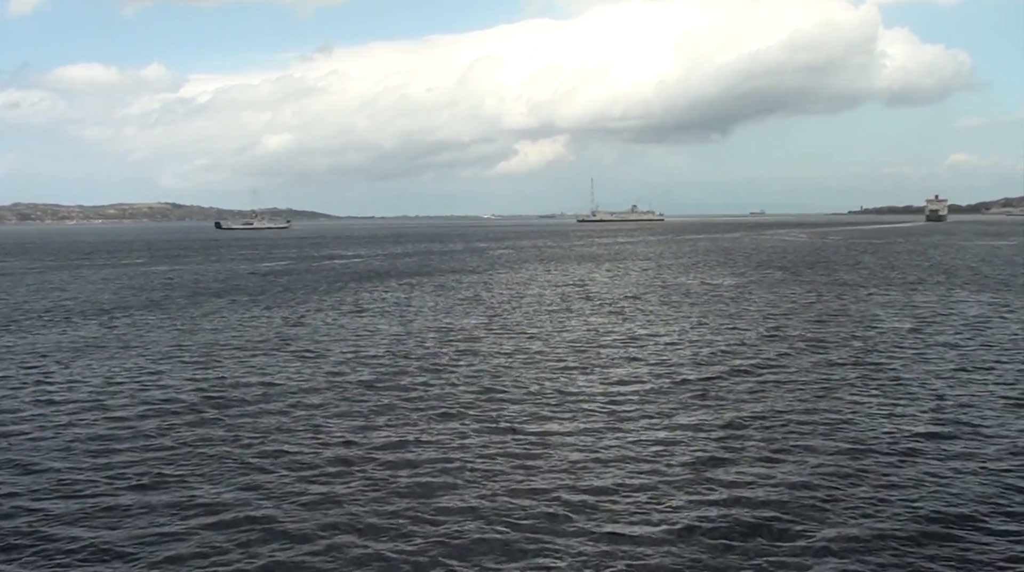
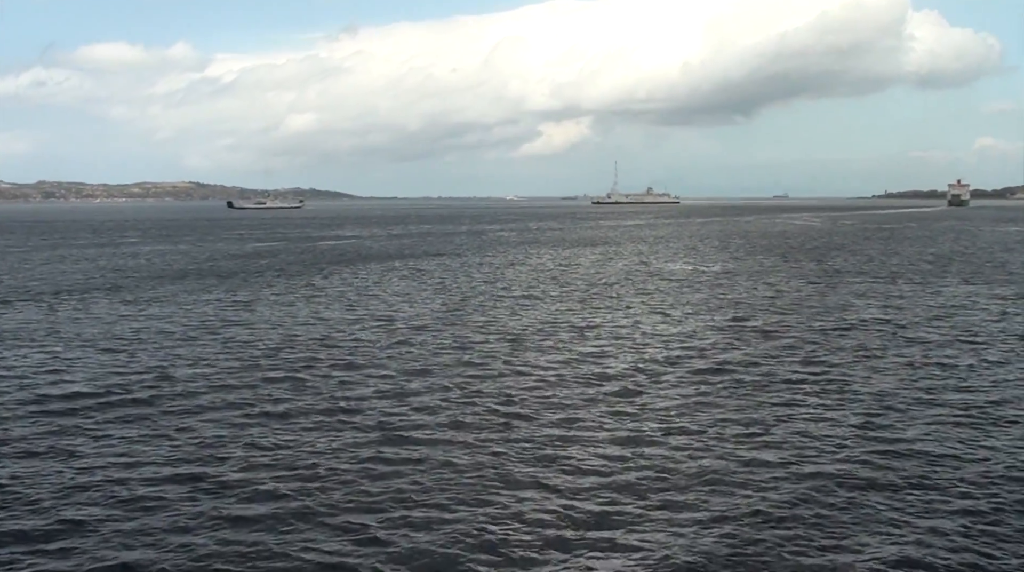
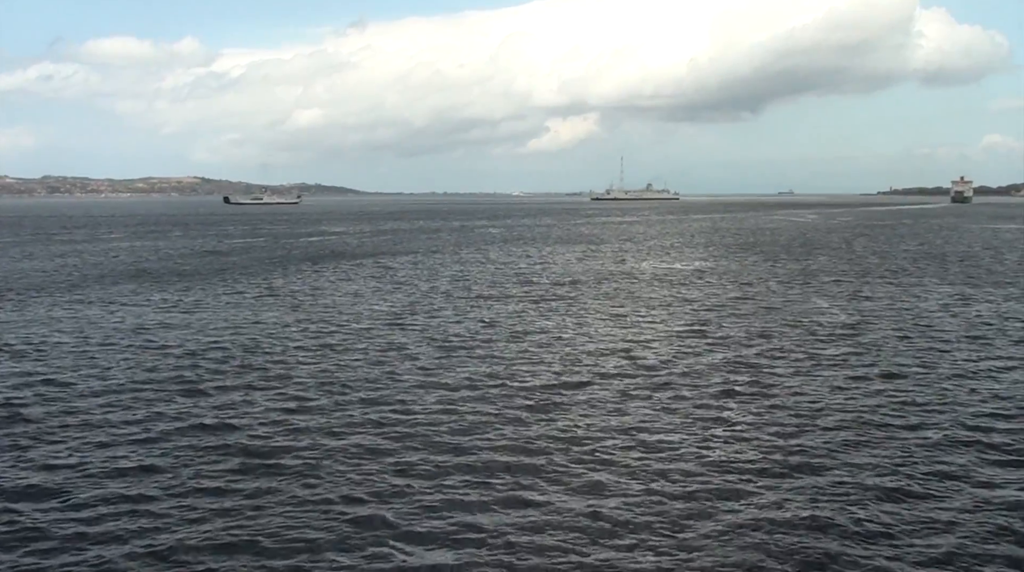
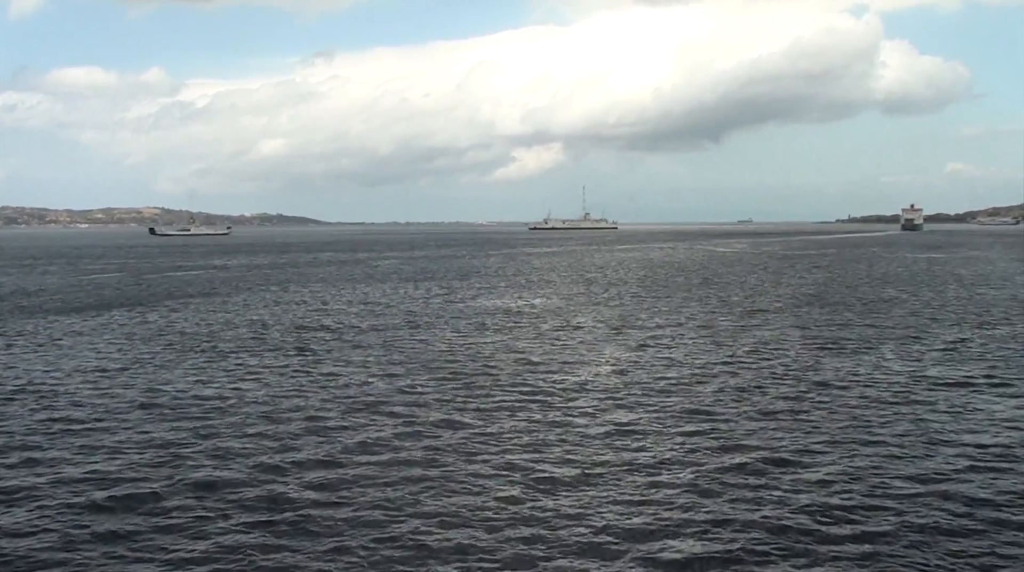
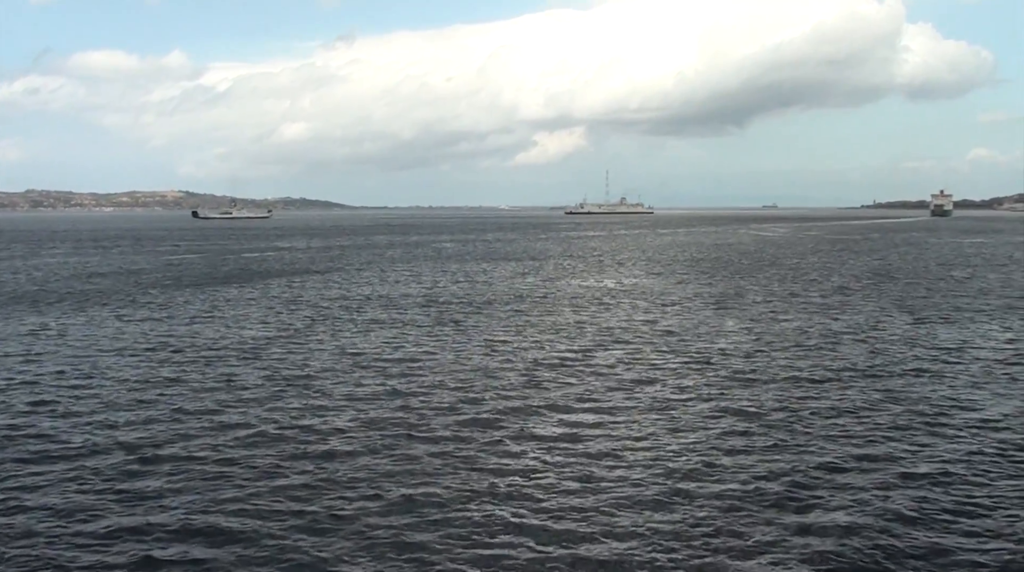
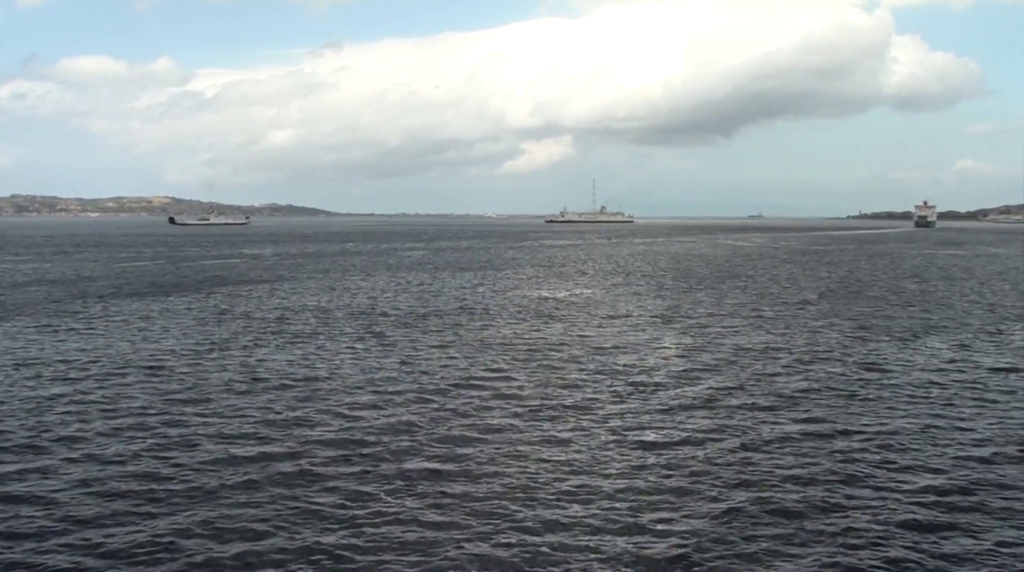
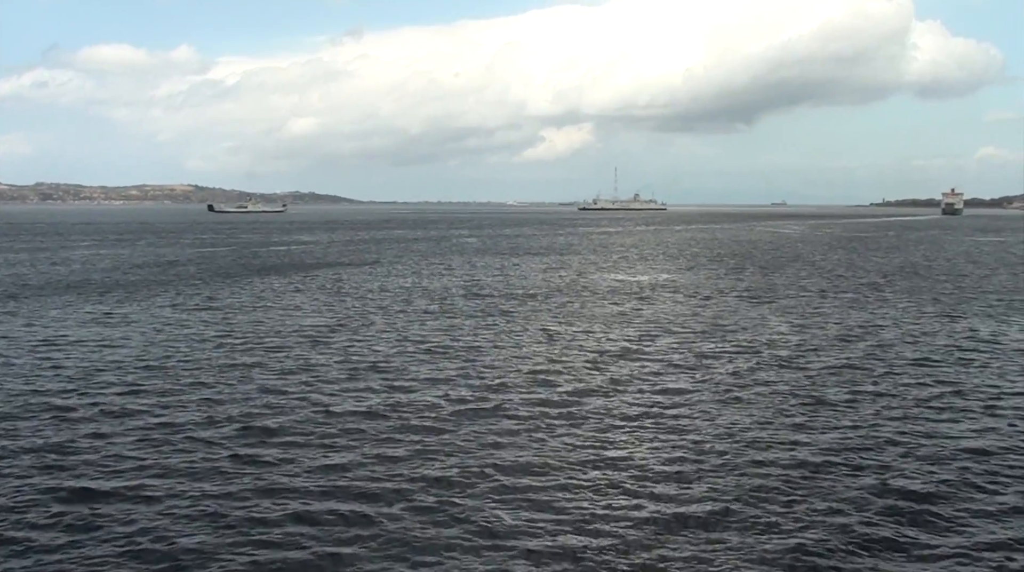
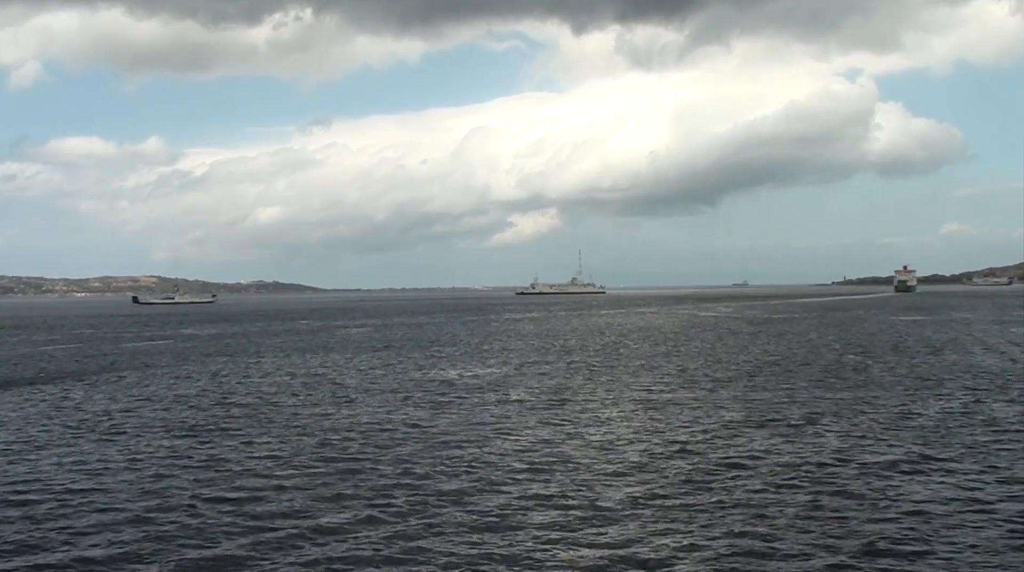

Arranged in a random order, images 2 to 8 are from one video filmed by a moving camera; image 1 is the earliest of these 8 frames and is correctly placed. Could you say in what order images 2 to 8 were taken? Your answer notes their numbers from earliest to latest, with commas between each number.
2, 3, 7, 5, 6, 4, 8
